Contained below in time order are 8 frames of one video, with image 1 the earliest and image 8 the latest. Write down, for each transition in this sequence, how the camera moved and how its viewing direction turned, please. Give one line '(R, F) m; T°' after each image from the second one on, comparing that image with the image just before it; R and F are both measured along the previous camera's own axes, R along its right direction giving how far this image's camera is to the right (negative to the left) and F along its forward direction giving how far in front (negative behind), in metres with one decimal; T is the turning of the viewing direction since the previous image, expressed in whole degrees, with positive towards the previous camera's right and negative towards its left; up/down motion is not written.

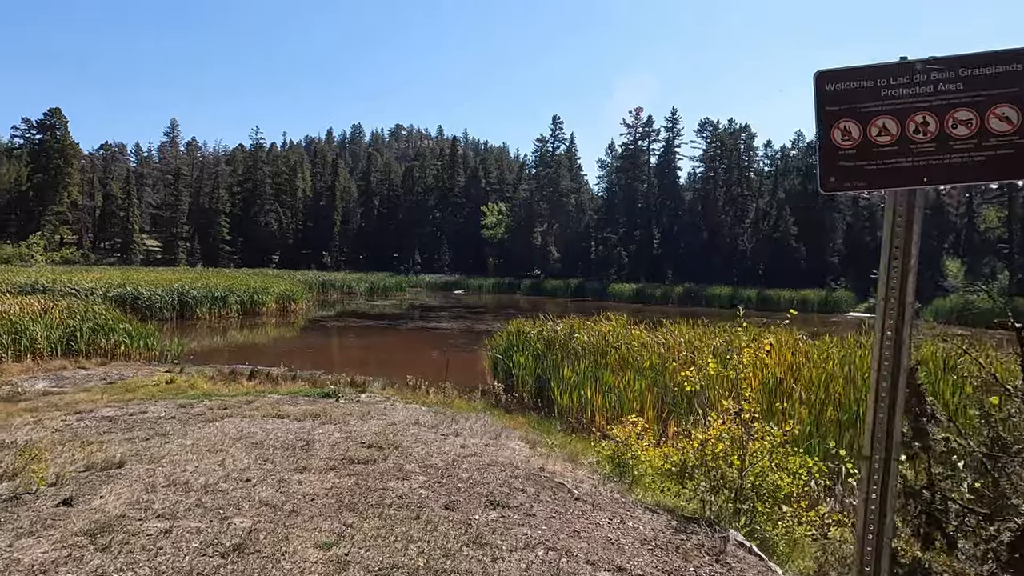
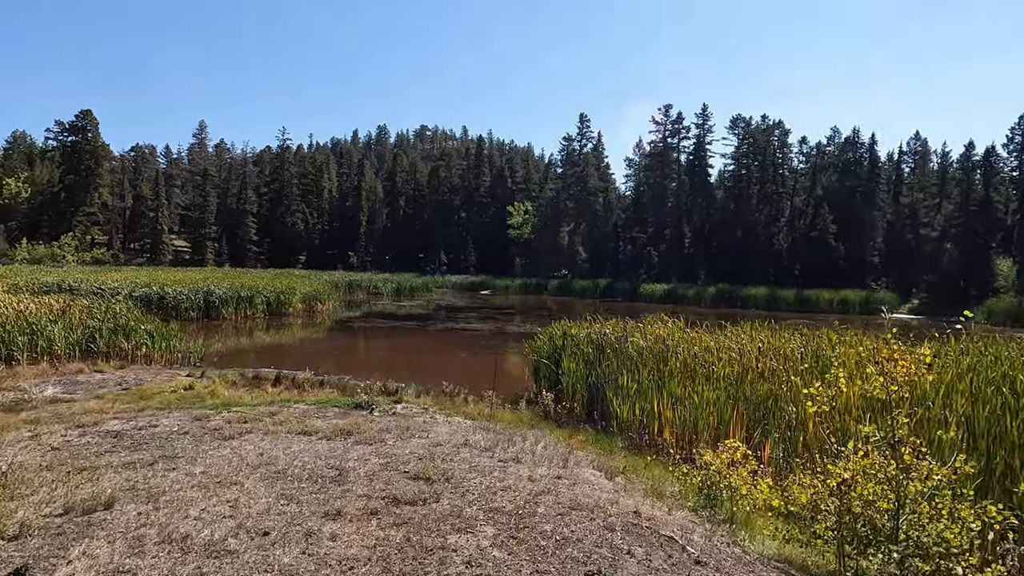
(-0.4, +1.2) m; -2°
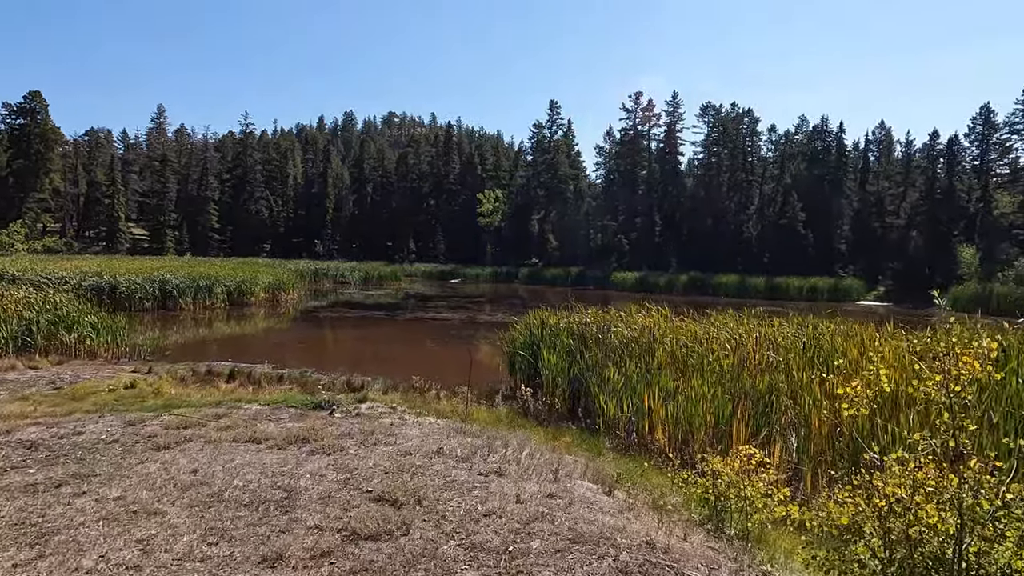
(-0.1, +0.8) m; +3°
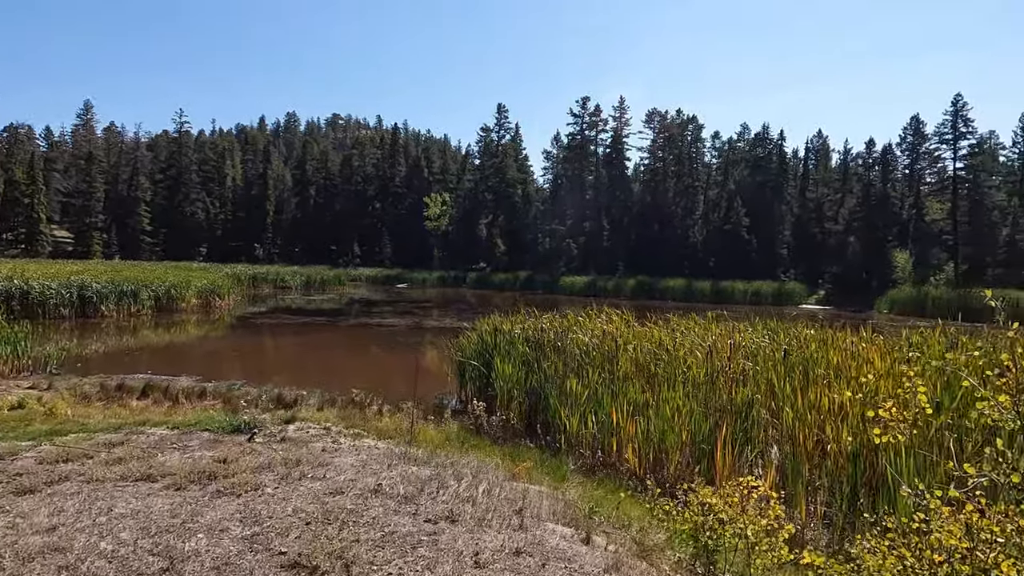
(0.0, +0.9) m; +5°
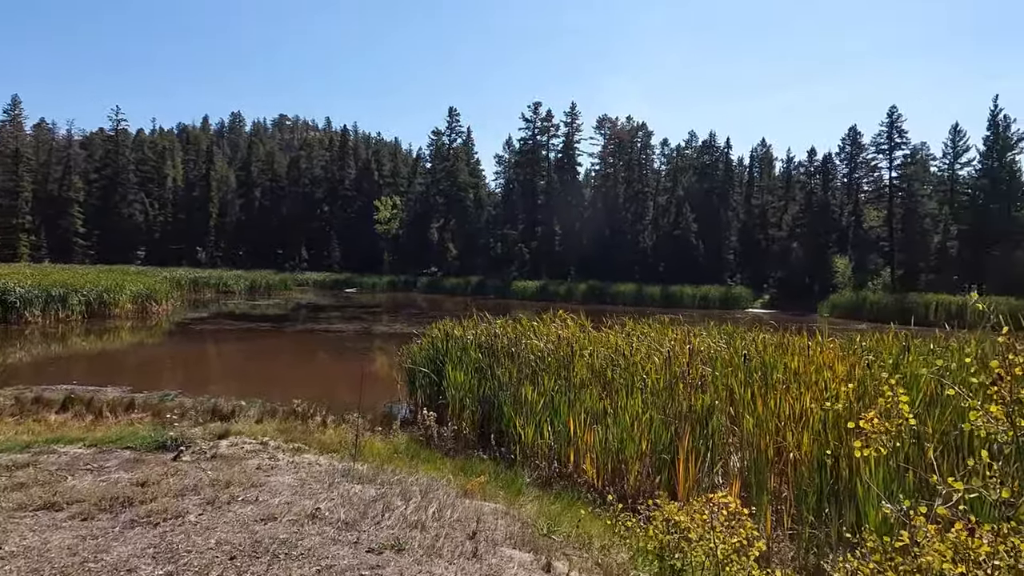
(0.0, +0.4) m; +4°
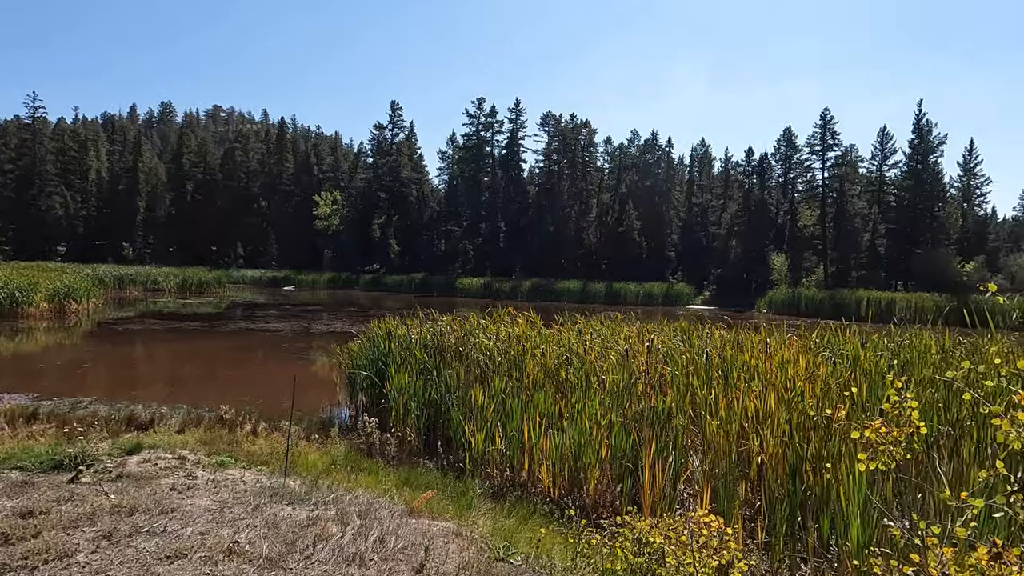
(-0.1, +0.5) m; +5°
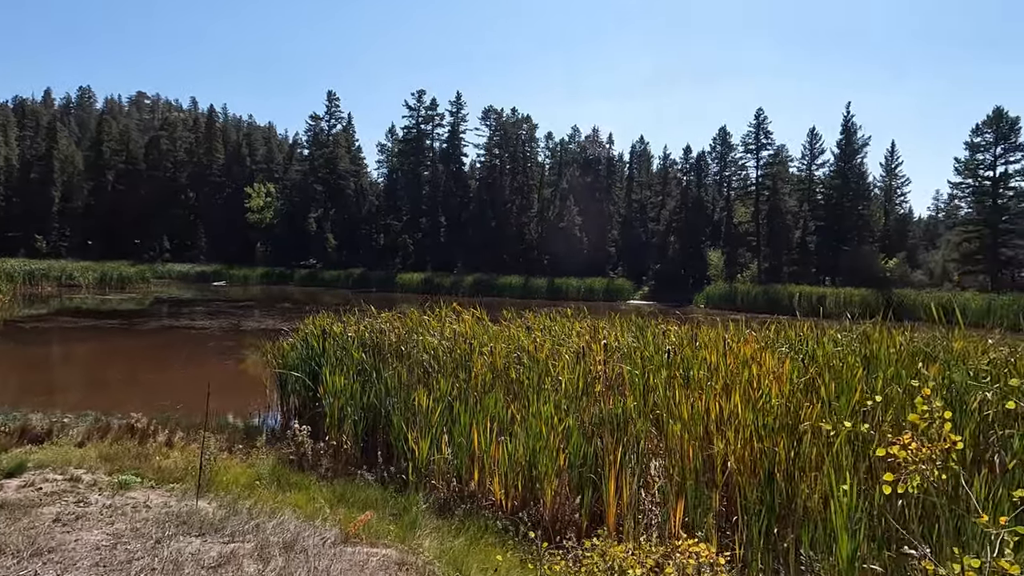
(-0.1, +0.6) m; +5°
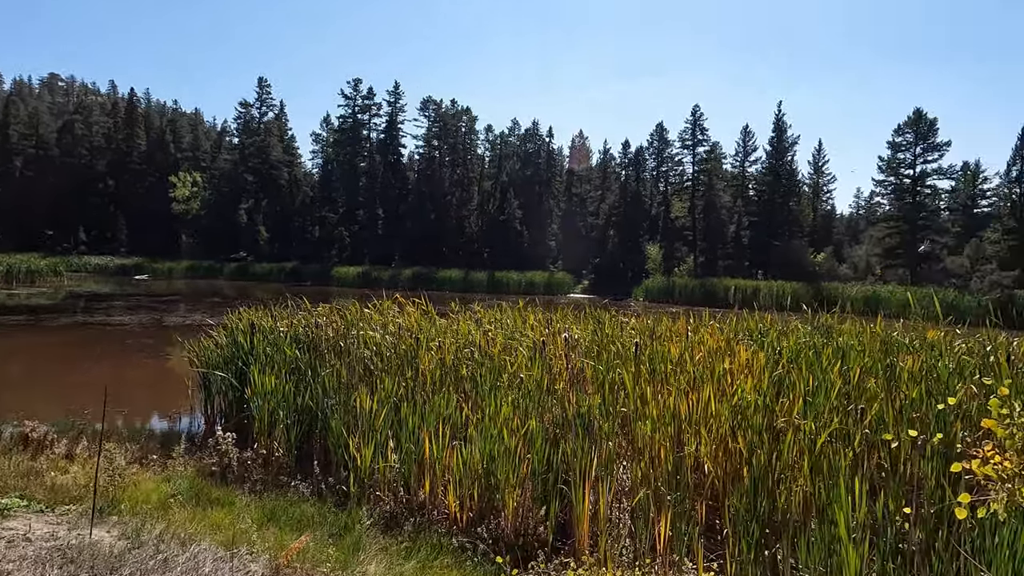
(-0.1, +0.6) m; +5°
